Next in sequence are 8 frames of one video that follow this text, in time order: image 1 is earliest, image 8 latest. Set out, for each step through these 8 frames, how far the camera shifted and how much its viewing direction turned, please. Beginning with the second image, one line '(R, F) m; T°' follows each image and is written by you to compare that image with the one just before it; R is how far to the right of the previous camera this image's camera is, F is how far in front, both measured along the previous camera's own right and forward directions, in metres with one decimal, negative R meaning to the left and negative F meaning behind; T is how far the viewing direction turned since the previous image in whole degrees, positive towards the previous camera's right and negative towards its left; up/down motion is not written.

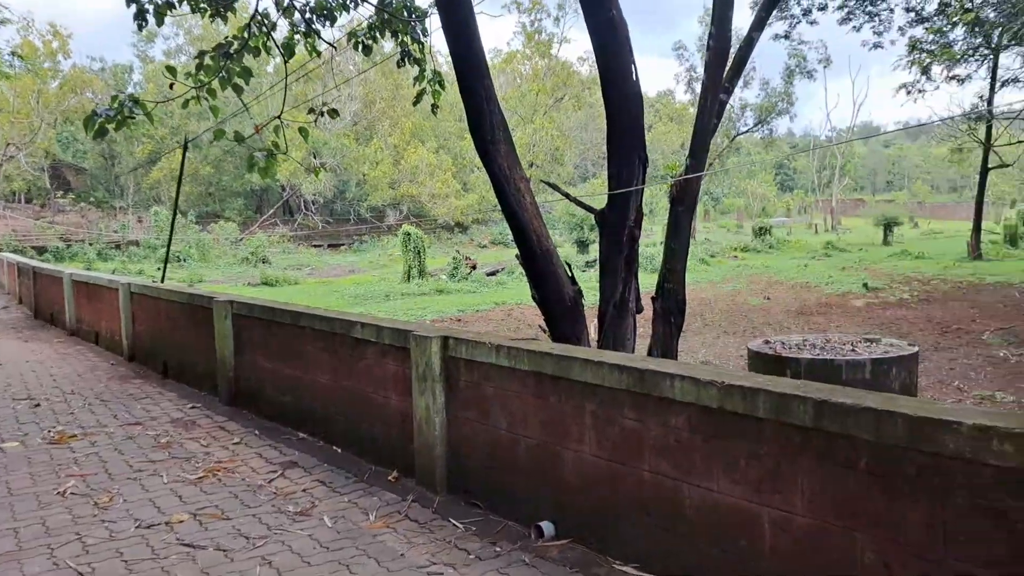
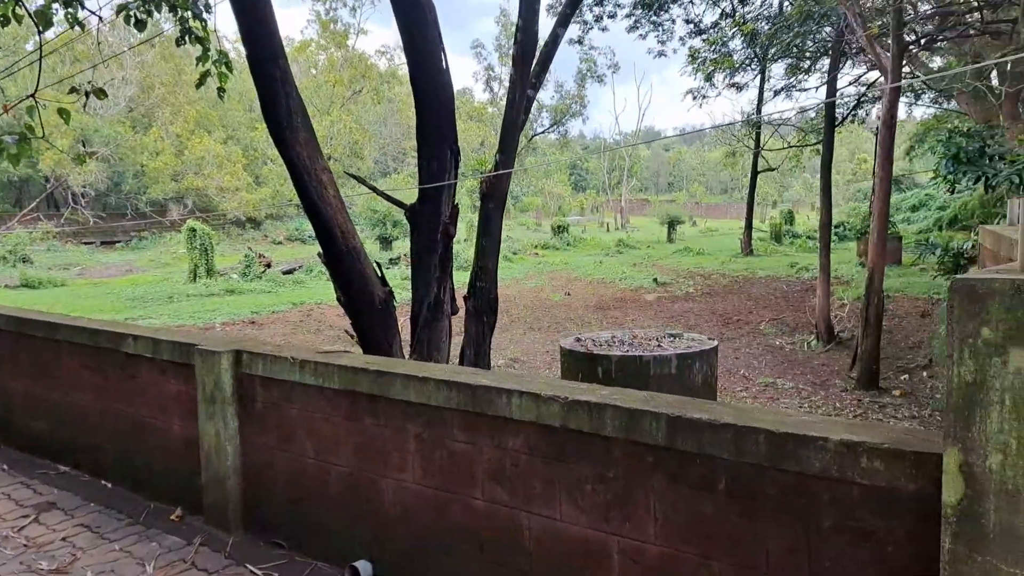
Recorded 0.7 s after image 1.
(0.0, +0.2) m; +14°
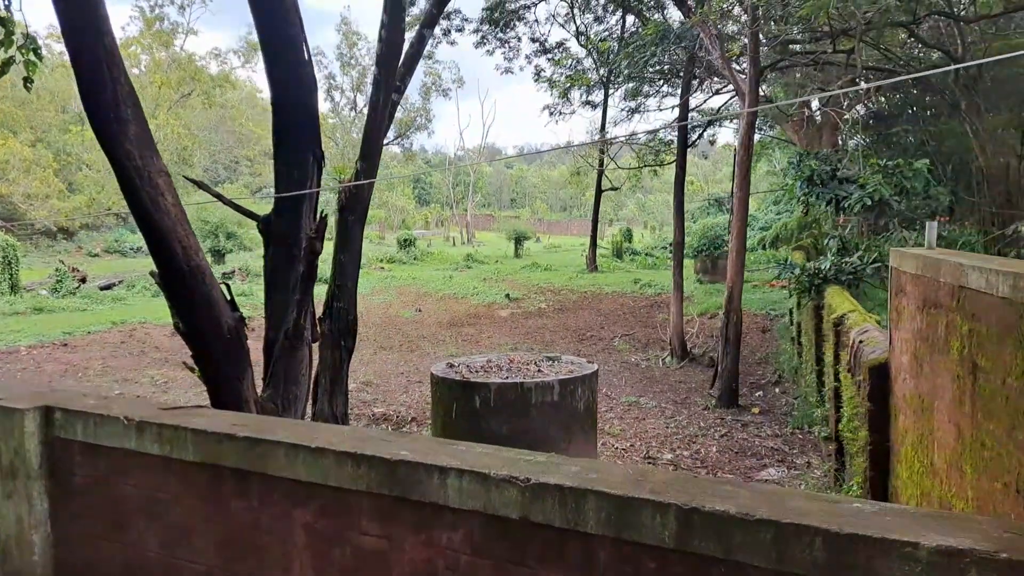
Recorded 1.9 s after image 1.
(-0.1, +0.4) m; +11°
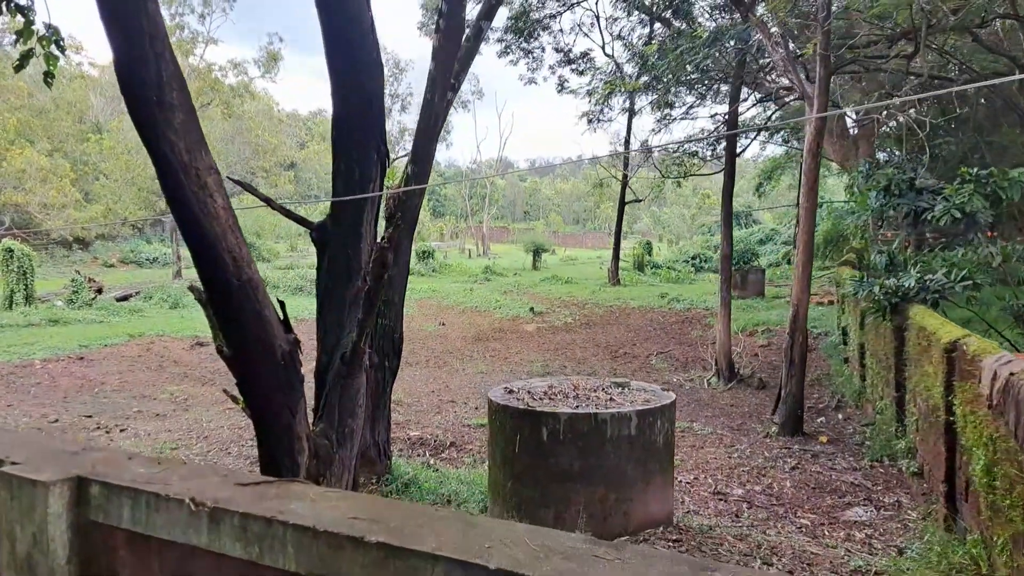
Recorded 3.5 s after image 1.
(-0.3, +0.4) m; -1°
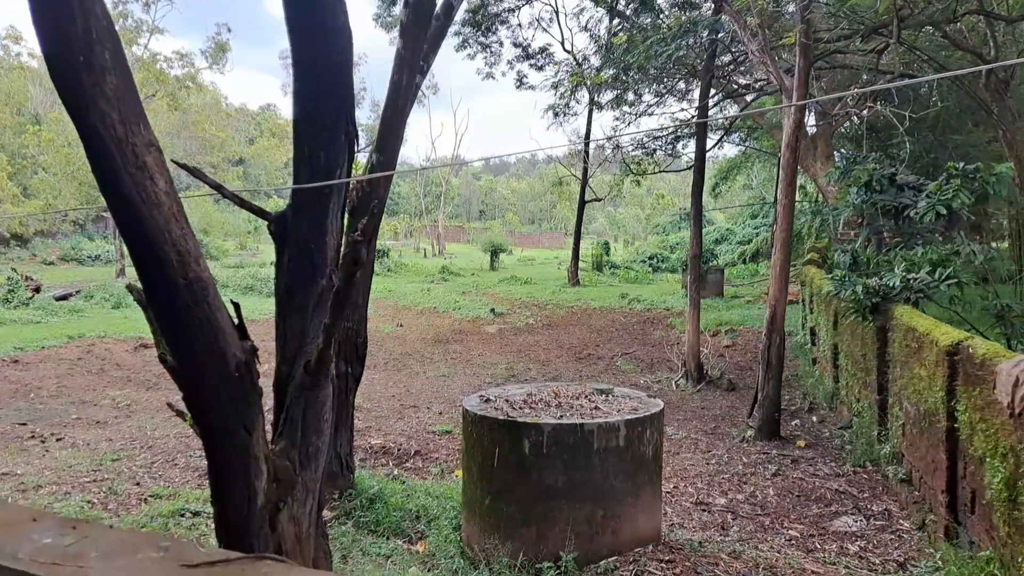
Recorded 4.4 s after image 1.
(-0.1, +0.3) m; +3°
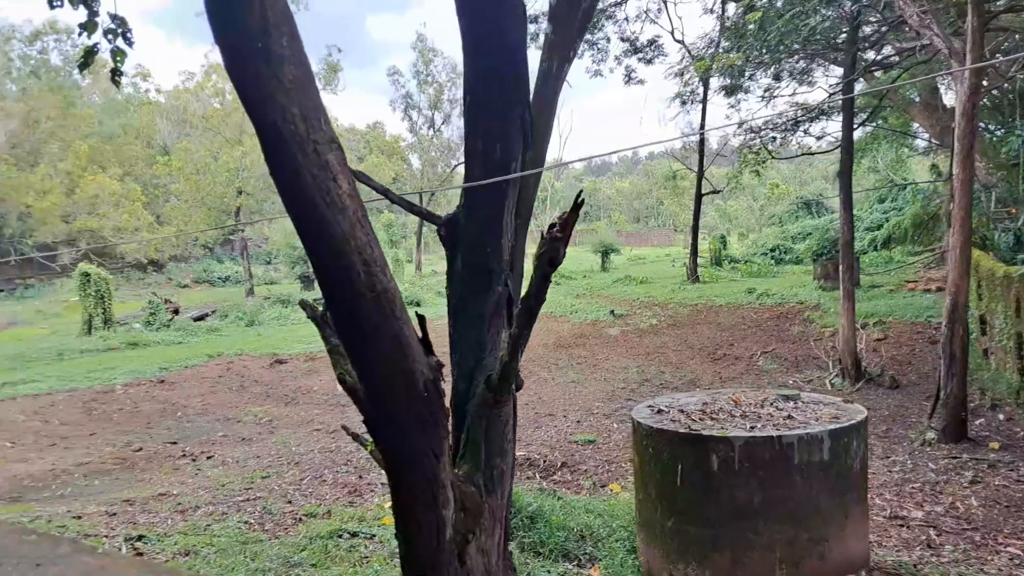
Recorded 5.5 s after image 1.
(-0.2, +0.3) m; -7°
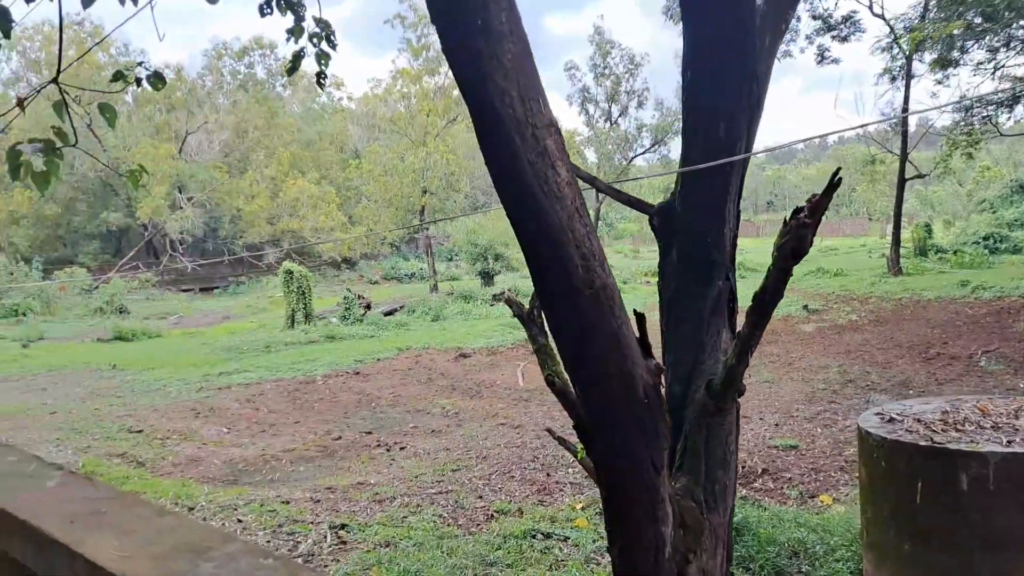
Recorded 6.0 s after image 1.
(-0.1, +0.2) m; -12°
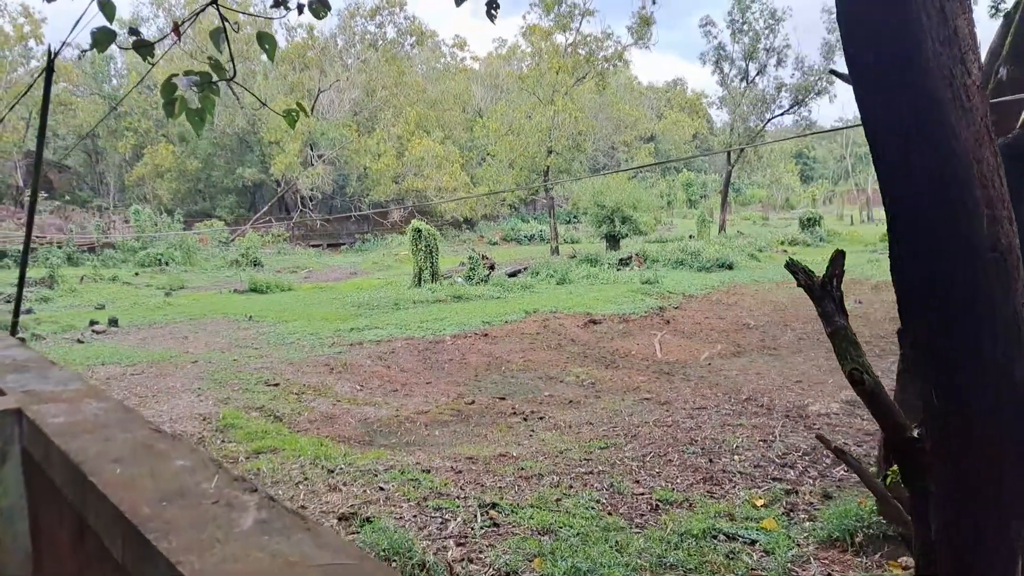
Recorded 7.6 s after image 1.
(-0.3, +0.4) m; -8°
